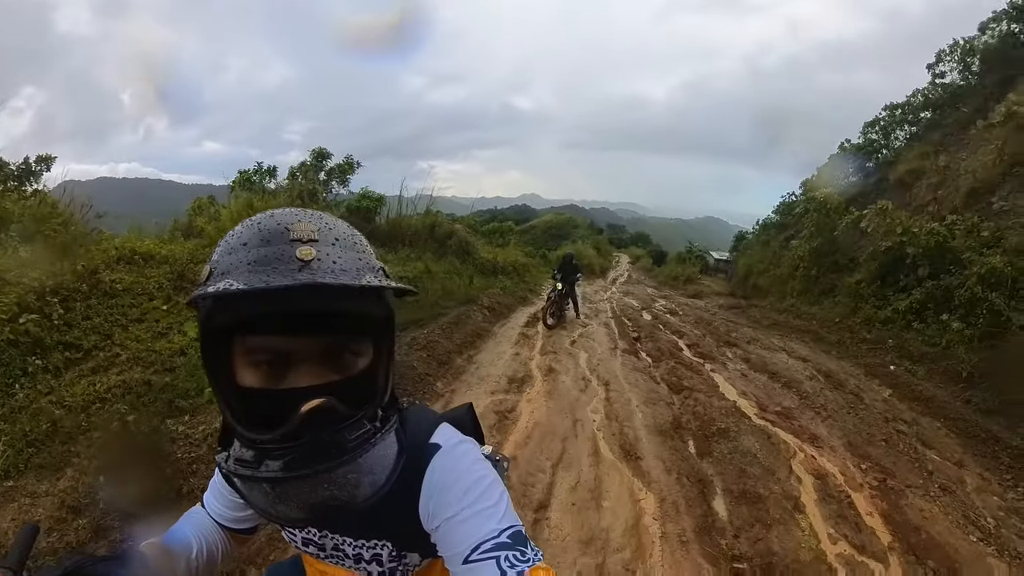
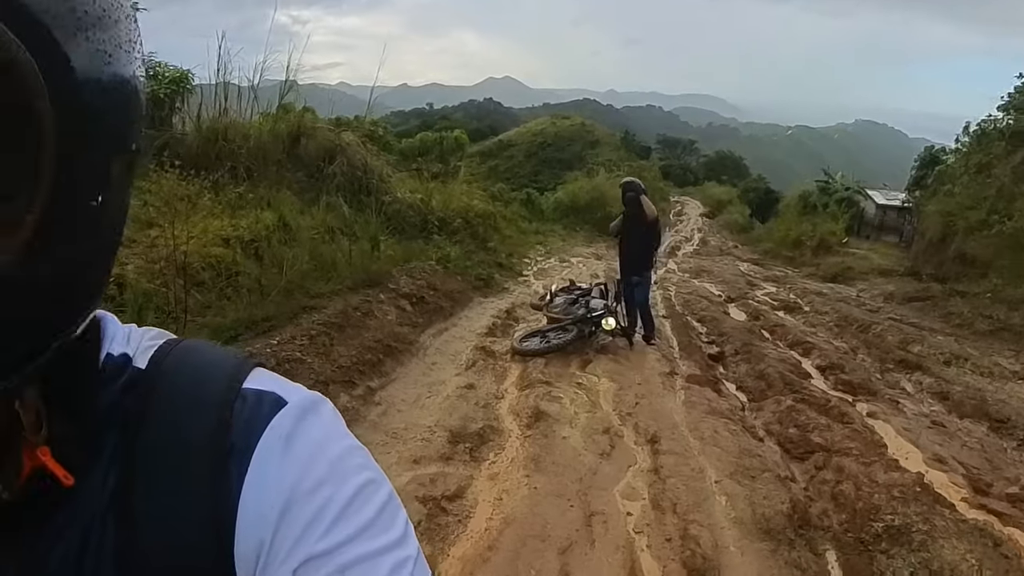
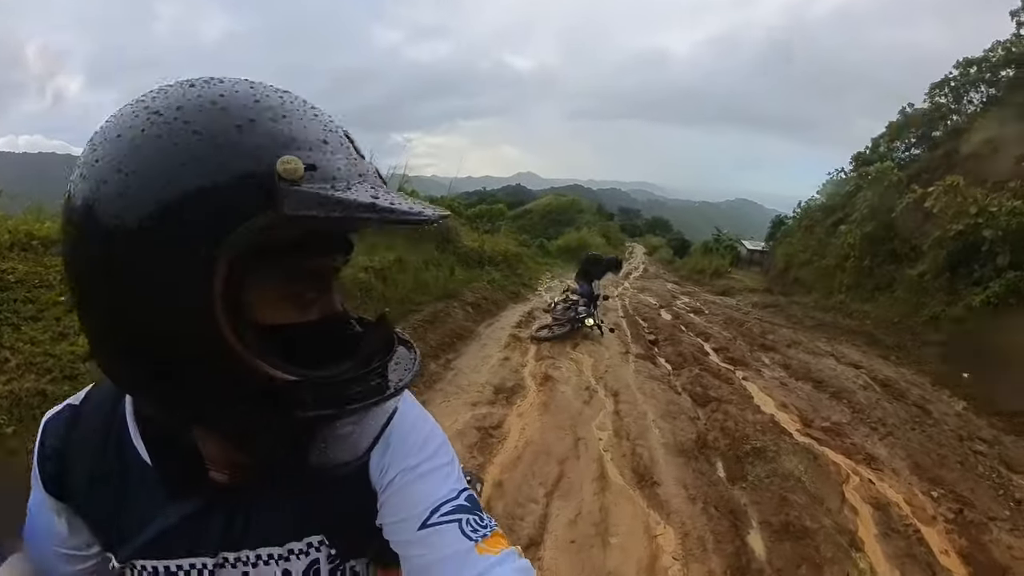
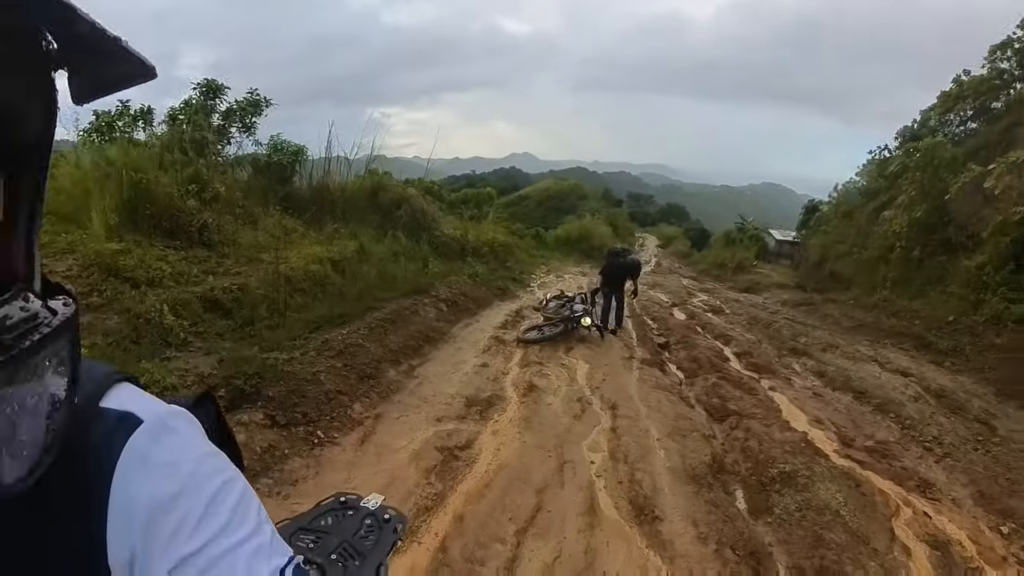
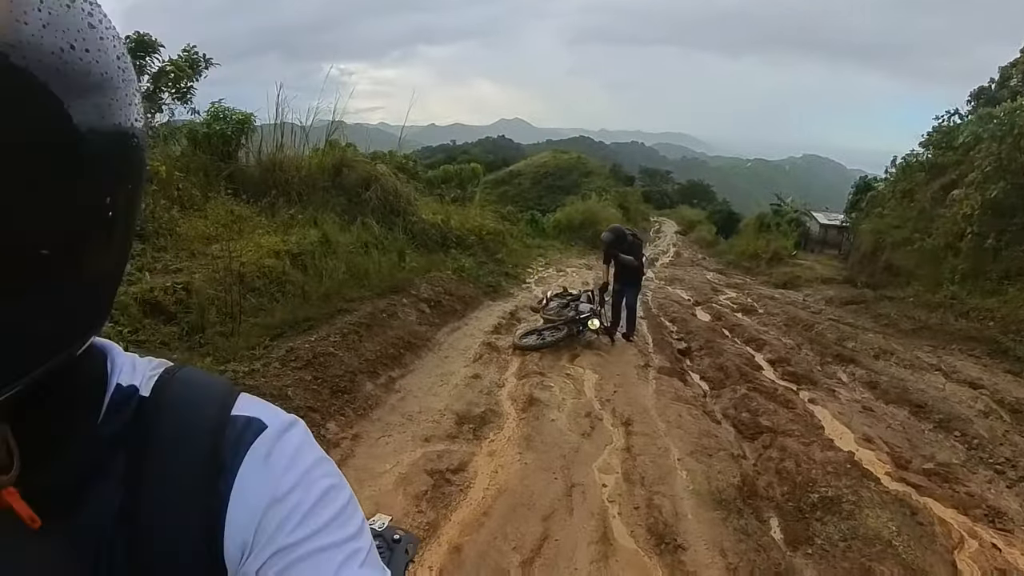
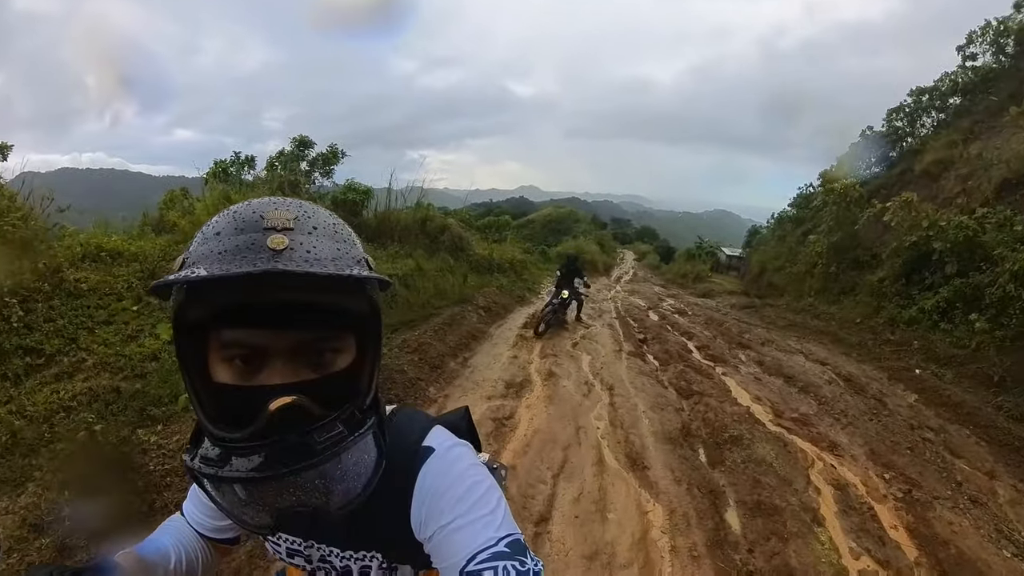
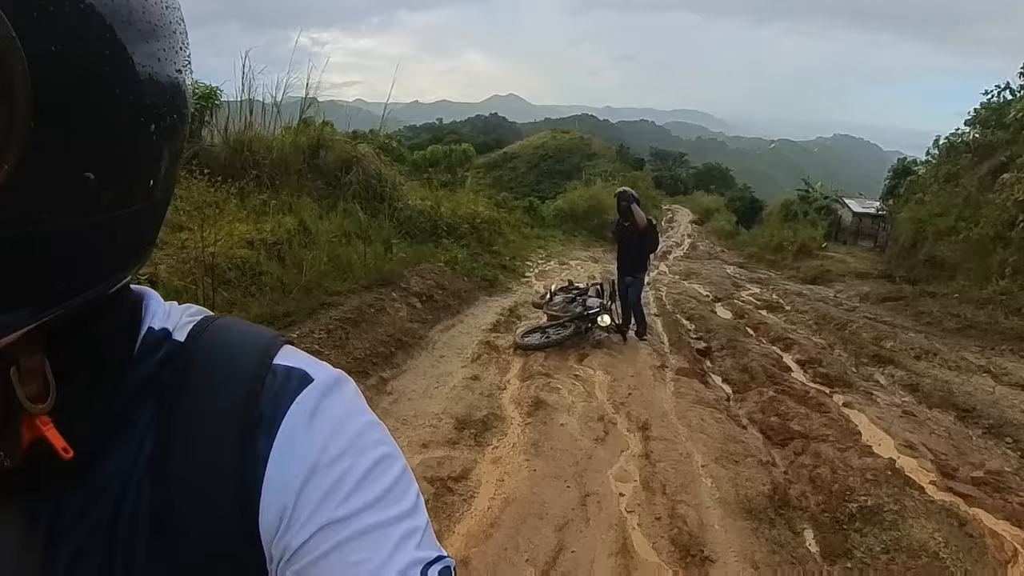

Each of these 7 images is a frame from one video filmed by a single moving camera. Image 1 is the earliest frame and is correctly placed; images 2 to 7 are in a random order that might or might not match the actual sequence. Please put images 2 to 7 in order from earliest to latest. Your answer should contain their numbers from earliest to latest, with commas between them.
6, 3, 4, 5, 7, 2
